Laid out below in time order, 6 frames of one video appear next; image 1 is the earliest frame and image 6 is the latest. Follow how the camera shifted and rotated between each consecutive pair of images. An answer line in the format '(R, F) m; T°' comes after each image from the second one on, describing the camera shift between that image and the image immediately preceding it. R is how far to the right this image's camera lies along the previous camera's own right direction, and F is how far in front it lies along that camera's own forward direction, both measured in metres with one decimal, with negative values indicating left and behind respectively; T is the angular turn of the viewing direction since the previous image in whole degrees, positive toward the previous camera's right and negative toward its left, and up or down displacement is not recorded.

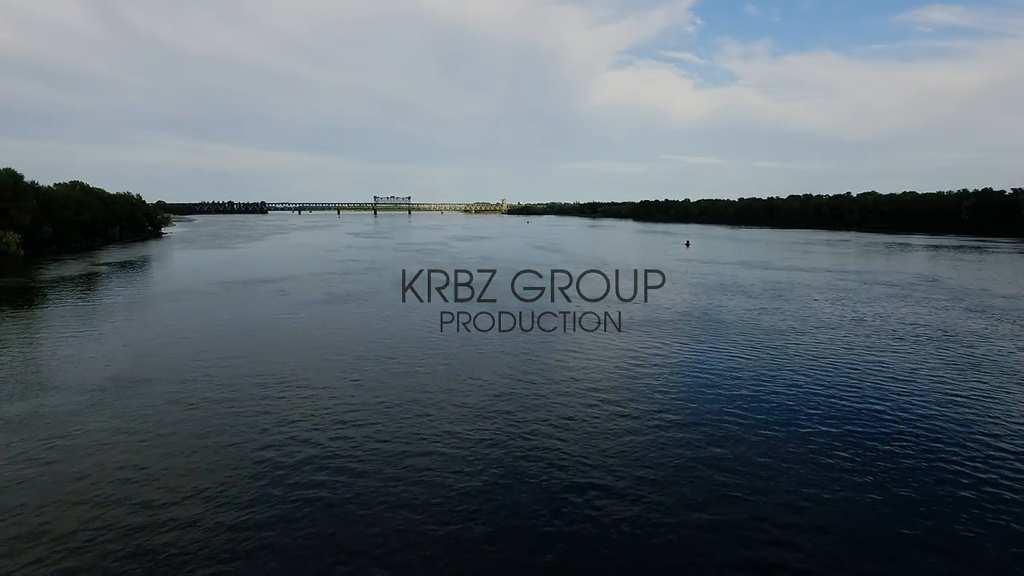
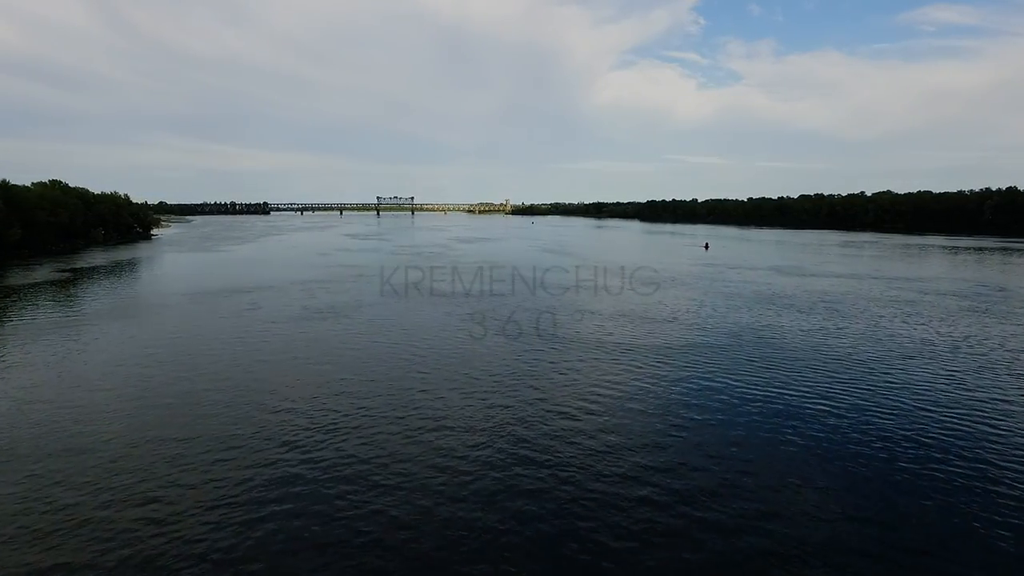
(-0.3, +4.4) m; 0°
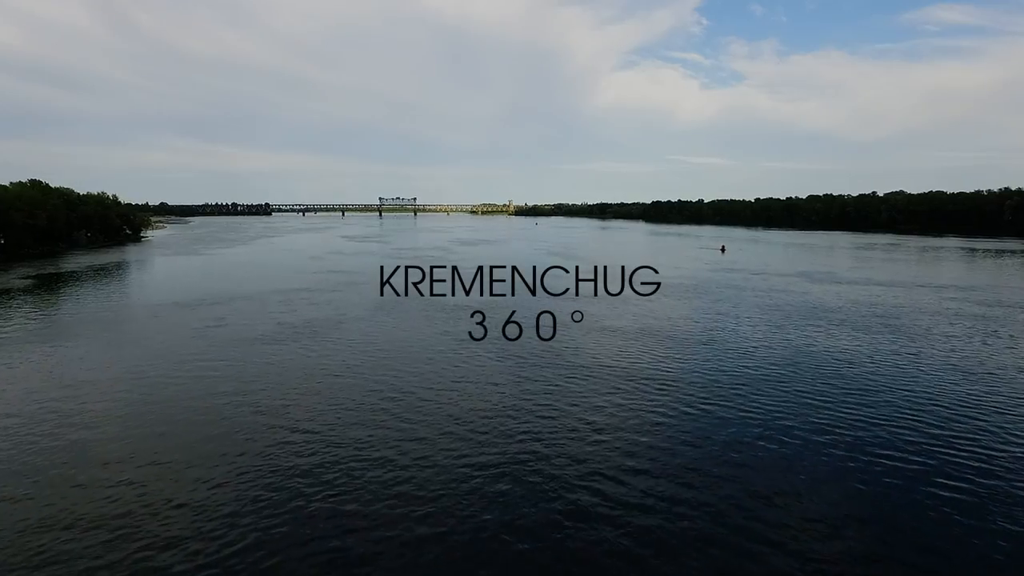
(-0.2, +3.6) m; 0°
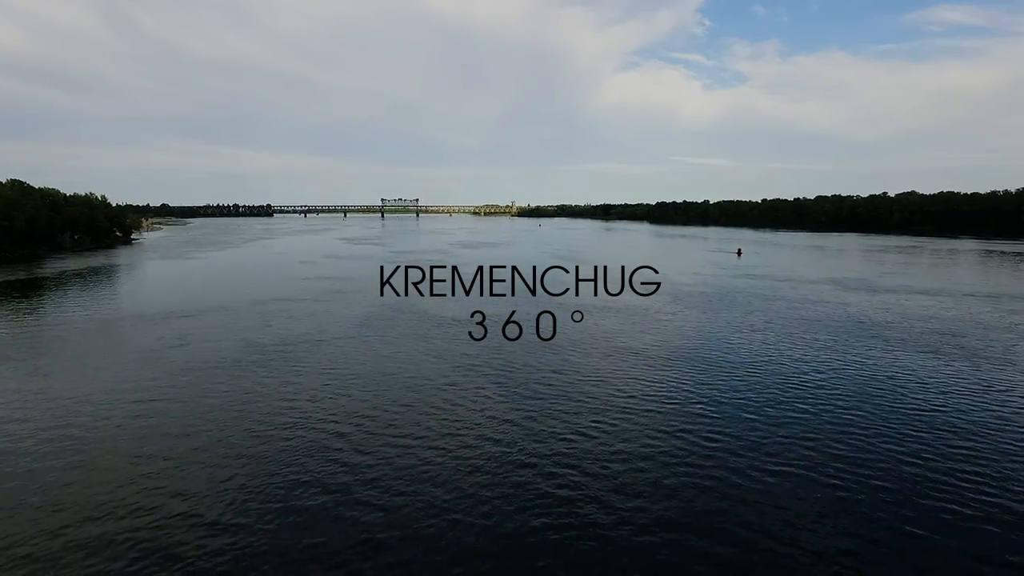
(-0.1, +3.2) m; 0°
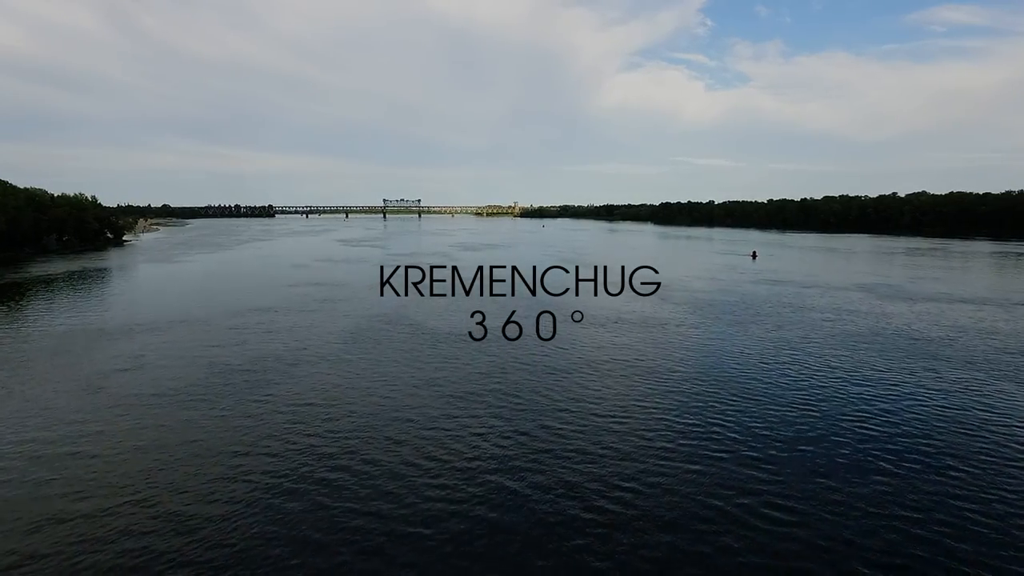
(-0.1, +2.7) m; 0°
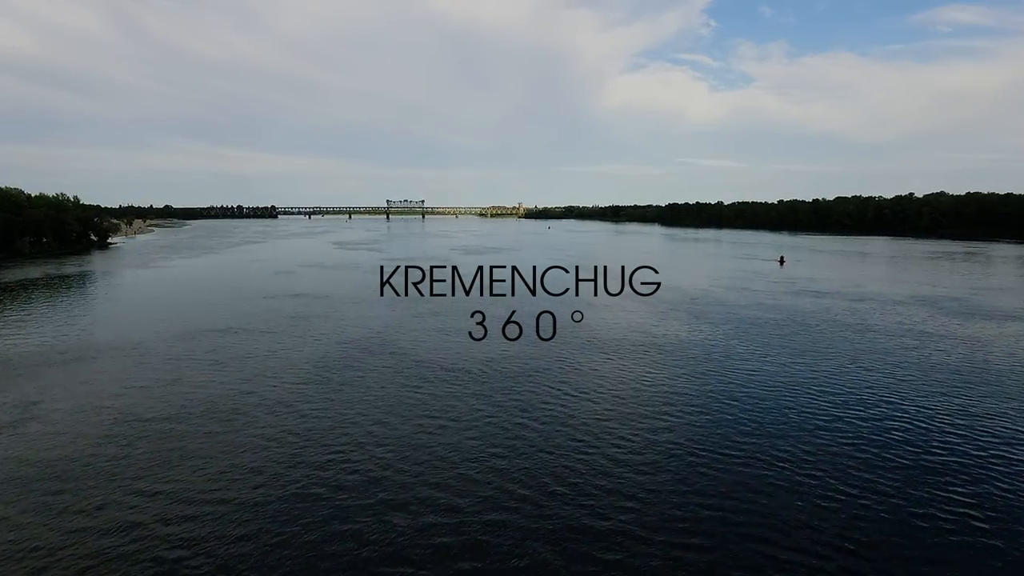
(-0.1, +4.4) m; 0°
